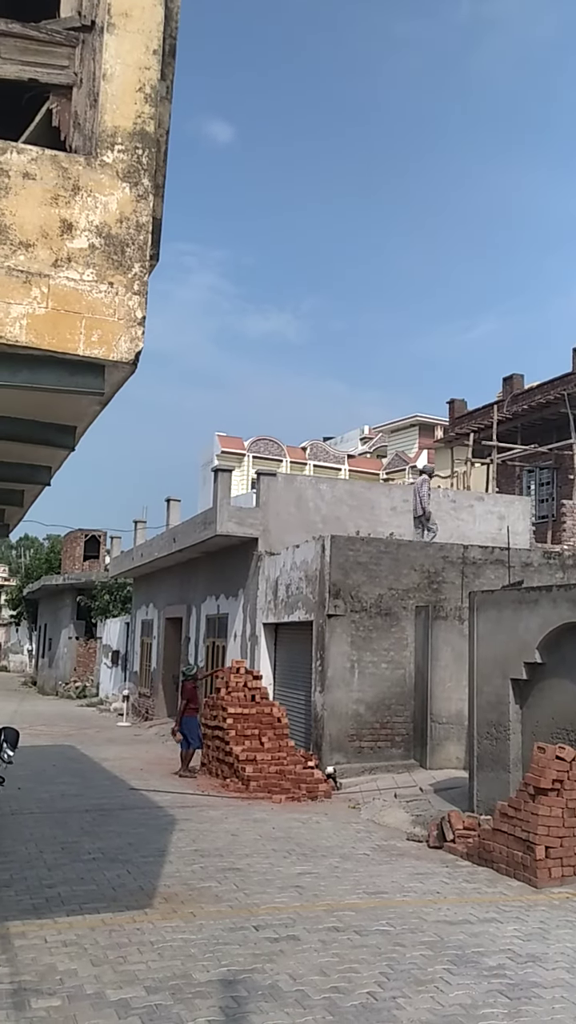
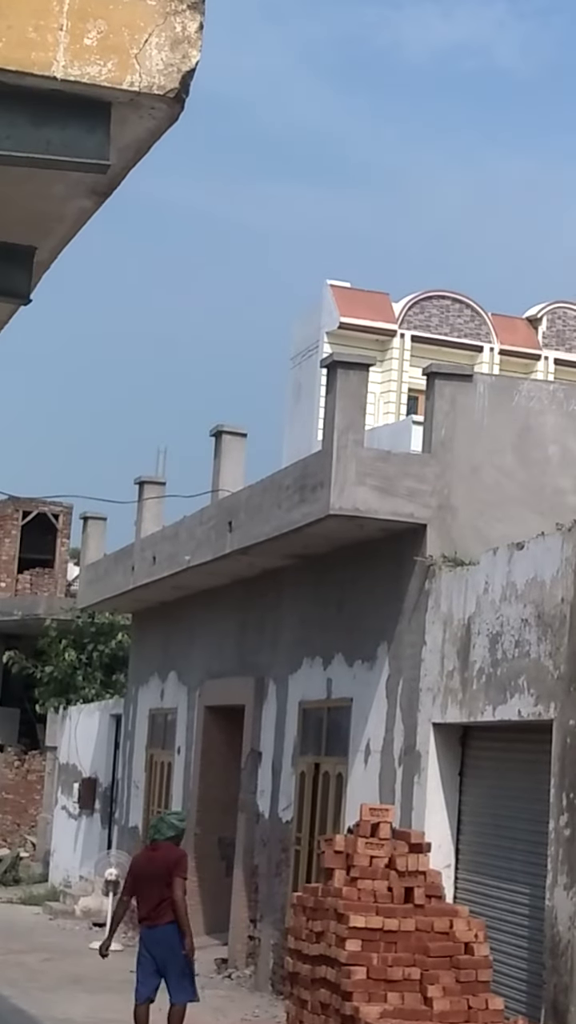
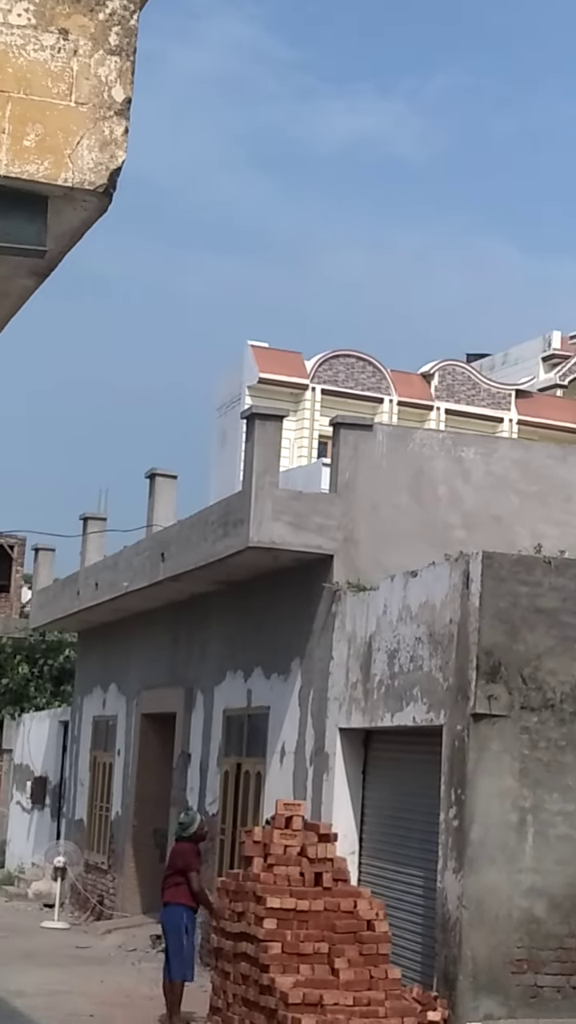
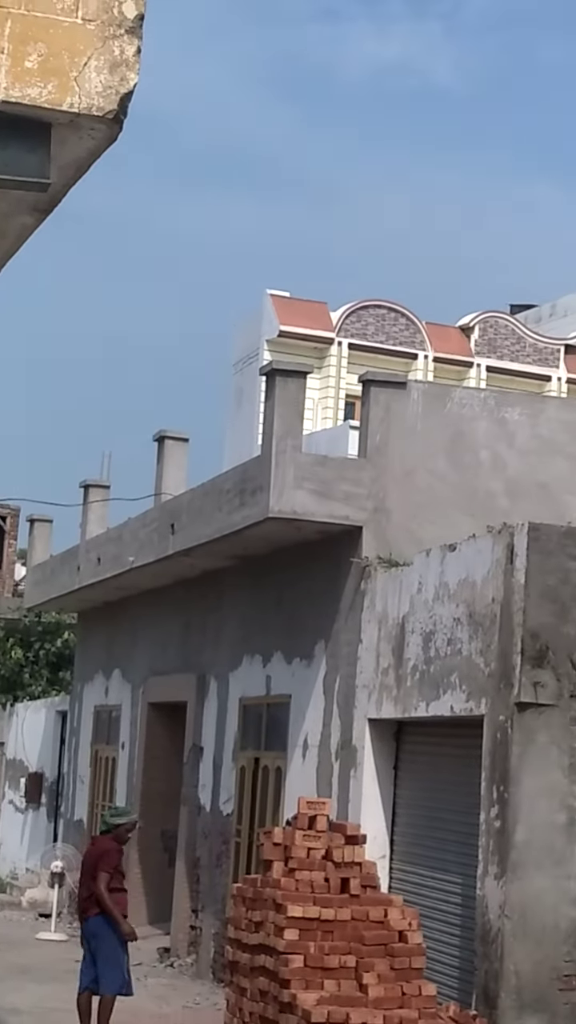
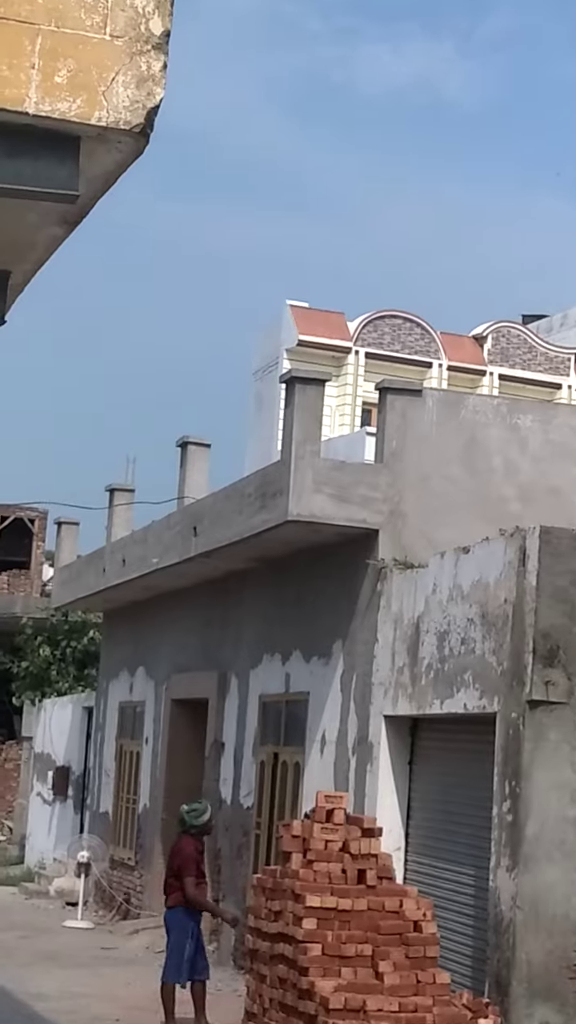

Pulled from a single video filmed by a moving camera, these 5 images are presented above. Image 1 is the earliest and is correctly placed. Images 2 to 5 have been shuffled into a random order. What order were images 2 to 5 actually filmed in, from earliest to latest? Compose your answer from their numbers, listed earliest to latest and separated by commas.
3, 5, 2, 4
